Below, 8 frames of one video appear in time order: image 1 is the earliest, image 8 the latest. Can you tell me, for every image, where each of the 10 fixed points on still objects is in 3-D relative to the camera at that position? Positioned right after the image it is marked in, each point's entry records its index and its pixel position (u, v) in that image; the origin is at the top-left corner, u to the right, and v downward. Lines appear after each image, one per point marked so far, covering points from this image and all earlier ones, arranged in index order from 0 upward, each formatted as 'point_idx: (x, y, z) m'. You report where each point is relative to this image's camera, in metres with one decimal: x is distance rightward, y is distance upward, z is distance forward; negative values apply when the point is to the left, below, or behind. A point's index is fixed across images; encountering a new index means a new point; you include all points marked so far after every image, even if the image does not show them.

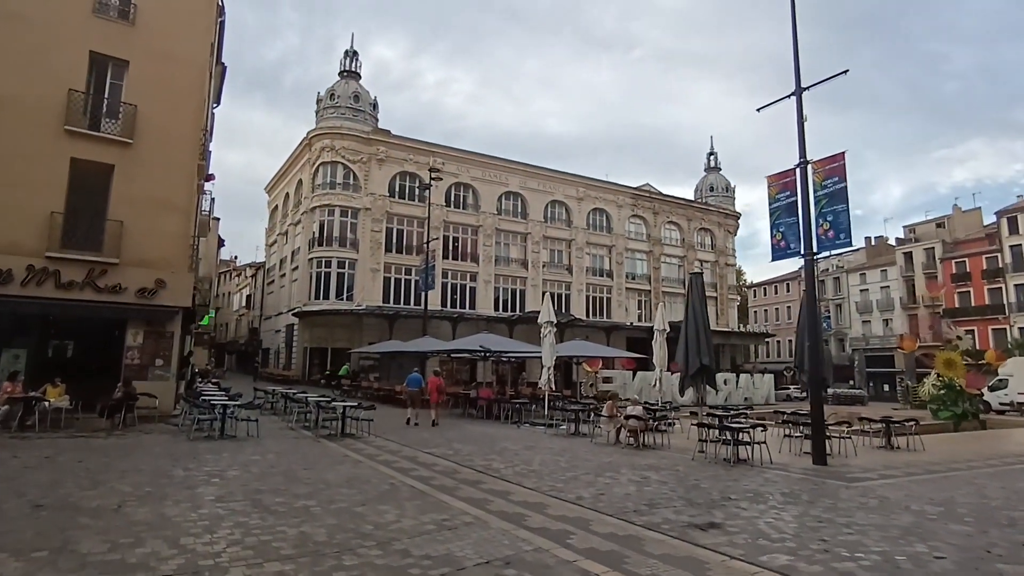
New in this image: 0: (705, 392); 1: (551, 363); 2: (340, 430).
0: (+4.4, -2.4, +14.5) m
1: (+1.3, -2.4, +20.4) m
2: (-4.0, -3.3, +14.8) m
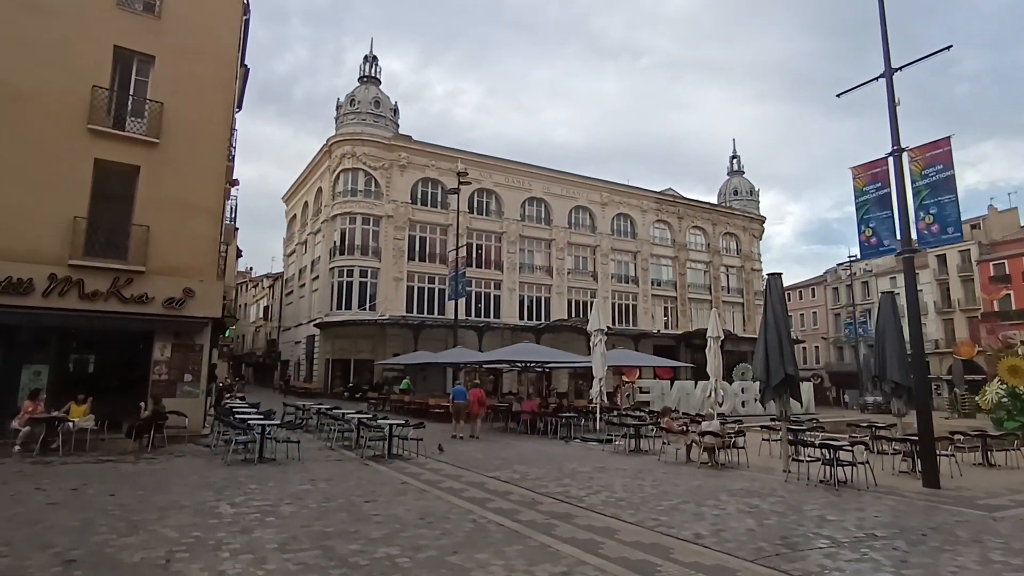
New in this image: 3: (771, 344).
0: (+5.7, -2.4, +13.1) m
1: (+2.7, -2.6, +19.0) m
2: (-2.7, -3.4, +13.6) m
3: (+5.3, -1.2, +13.0) m
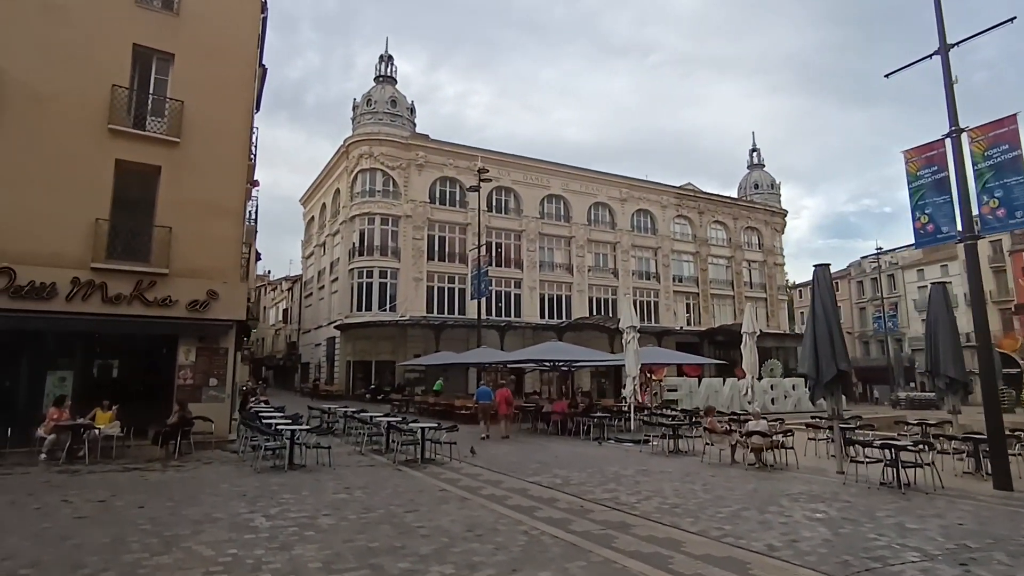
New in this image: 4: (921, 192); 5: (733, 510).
0: (+6.5, -2.3, +12.5) m
1: (+3.6, -2.4, +18.4) m
2: (-1.9, -3.4, +13.1) m
3: (+6.0, -1.0, +12.4) m
4: (+7.7, +1.7, +12.1) m
5: (+3.0, -3.0, +8.5) m
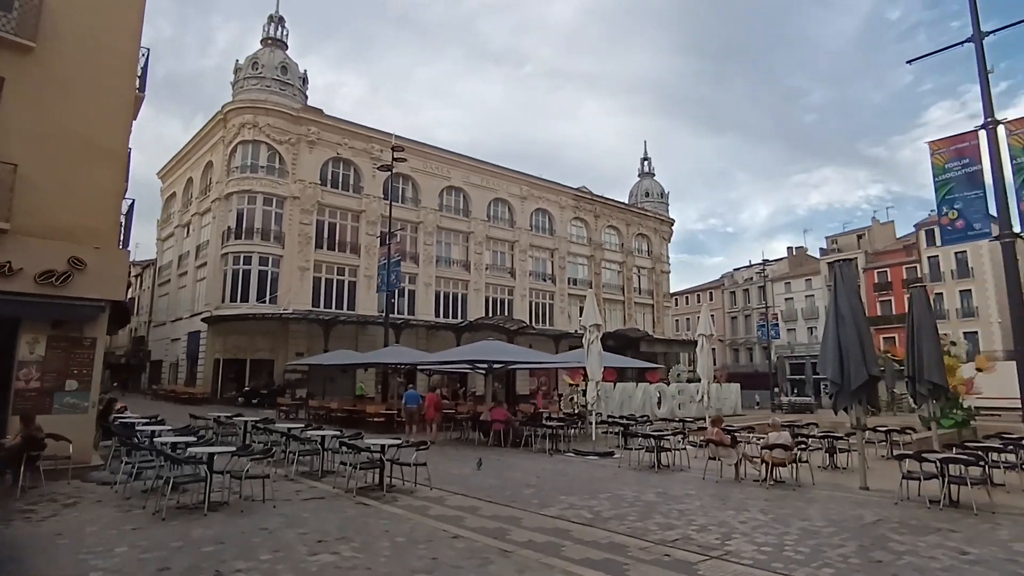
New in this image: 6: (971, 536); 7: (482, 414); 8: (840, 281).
0: (+6.2, -2.2, +11.2) m
1: (+2.1, -2.3, +16.5) m
2: (-2.2, -3.0, +10.1) m
3: (+5.8, -1.0, +11.0) m
4: (+7.6, +1.8, +11.2) m
5: (+3.6, -2.8, +6.6) m
6: (+5.5, -2.9, +7.6) m
7: (-0.9, -3.6, +18.3) m
8: (+5.9, +0.1, +11.4) m
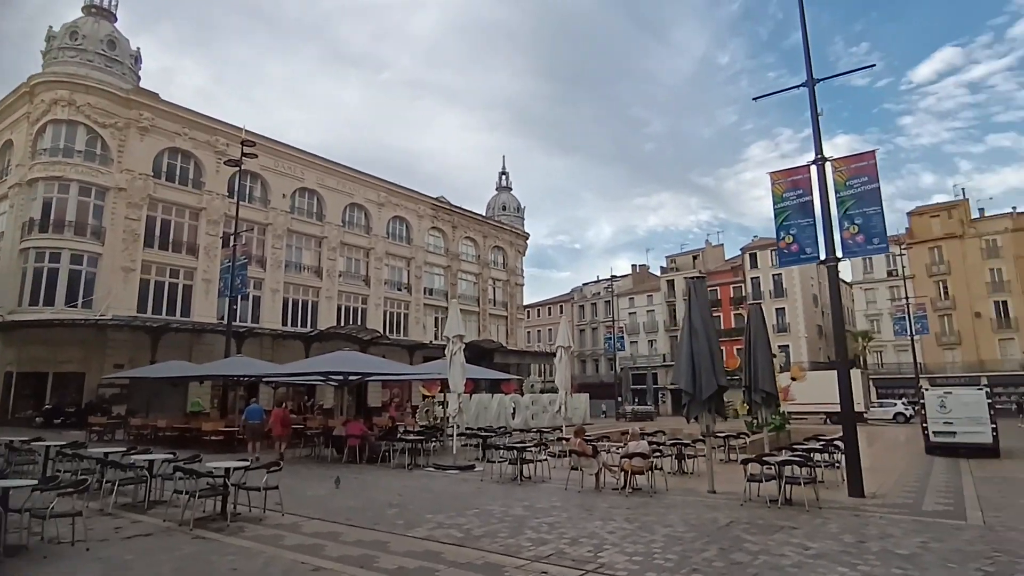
0: (+3.8, -2.5, +12.0) m
1: (-1.4, -2.5, +16.2) m
2: (-4.1, -3.1, +9.0) m
3: (+3.5, -1.2, +11.7) m
4: (+5.3, +1.4, +12.3) m
5: (+2.2, -2.9, +6.9) m
6: (+3.9, -3.2, +8.3) m
7: (-4.8, -3.8, +17.2) m
8: (+3.5, -0.2, +12.1) m
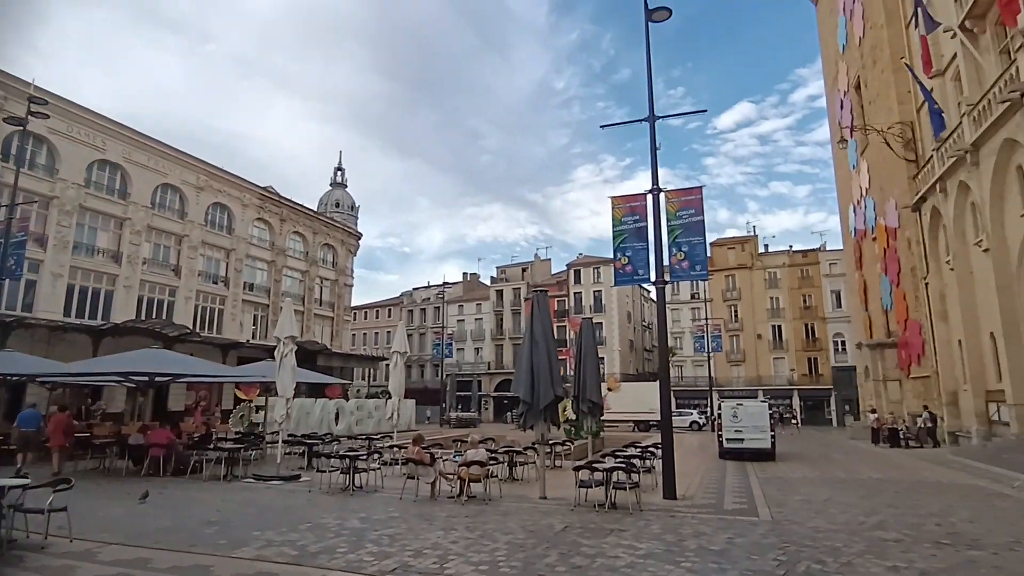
0: (+0.7, -2.7, +12.4) m
1: (-5.4, -2.5, +15.1) m
2: (-6.2, -2.8, +7.5) m
3: (+0.6, -1.5, +12.2) m
4: (+2.3, +1.1, +13.2) m
5: (+0.5, -3.1, +7.1) m
6: (+1.7, -3.4, +8.9) m
7: (-9.0, -3.5, +15.2) m
8: (+0.5, -0.4, +12.6) m
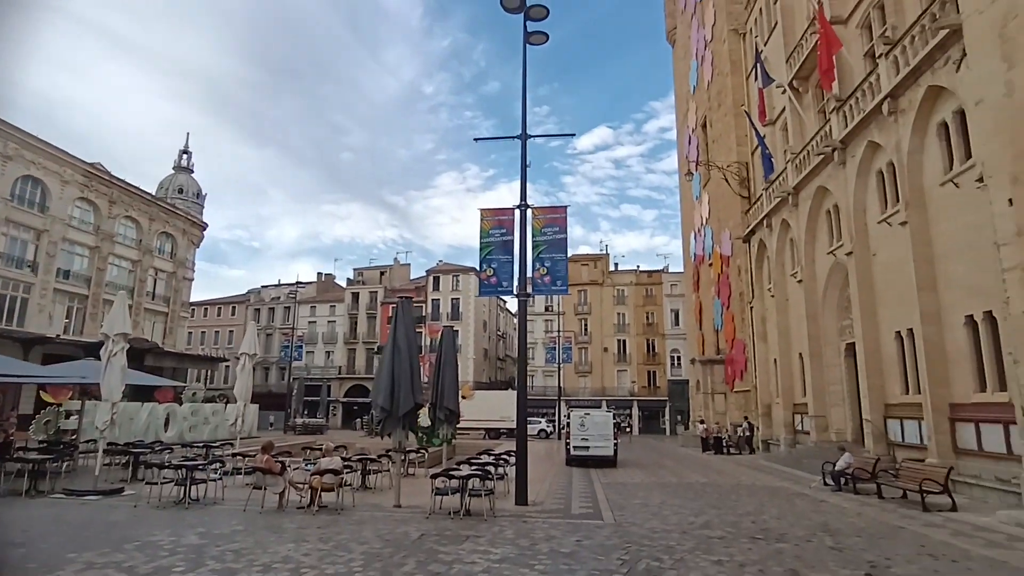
0: (-2.1, -2.9, +12.4) m
1: (-8.5, -2.3, +13.6) m
2: (-7.6, -2.6, +6.0) m
3: (-2.1, -1.6, +12.1) m
4: (-0.5, +0.9, +13.5) m
5: (-1.1, -3.2, +7.1) m
6: (-0.3, -3.6, +9.1) m
7: (-12.2, -3.2, +12.9) m
8: (-2.2, -0.5, +12.5) m
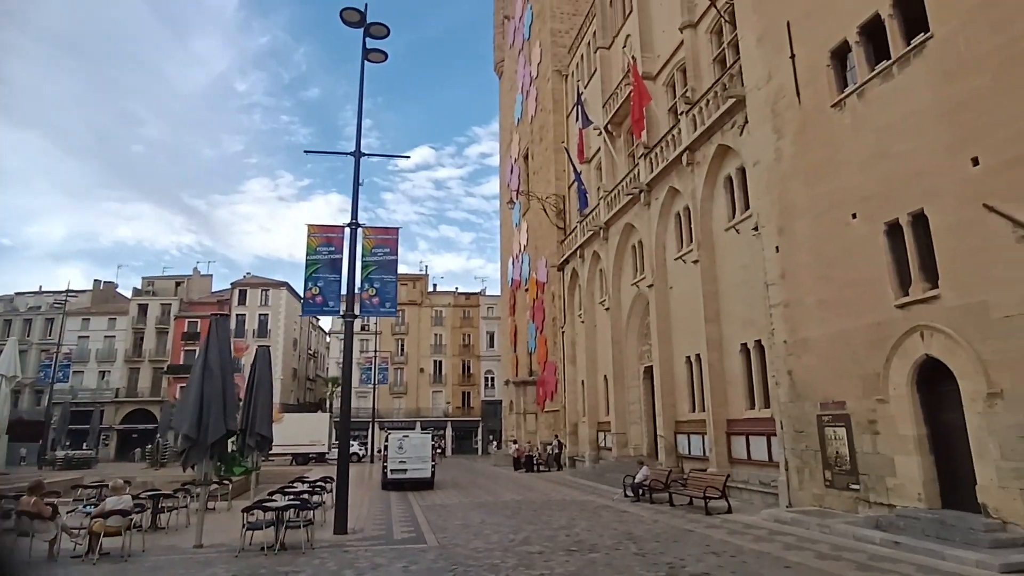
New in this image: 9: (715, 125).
0: (-5.3, -3.1, +11.3) m
1: (-11.8, -2.3, +10.7) m
2: (-8.8, -2.5, +3.6) m
3: (-5.2, -1.9, +11.0) m
4: (-4.0, +0.5, +13.0) m
5: (-2.9, -3.4, +6.5) m
6: (-2.7, -3.9, +8.6) m
7: (-15.1, -3.0, +9.0) m
8: (-5.3, -0.8, +11.4) m
9: (+5.2, +4.2, +16.6) m
